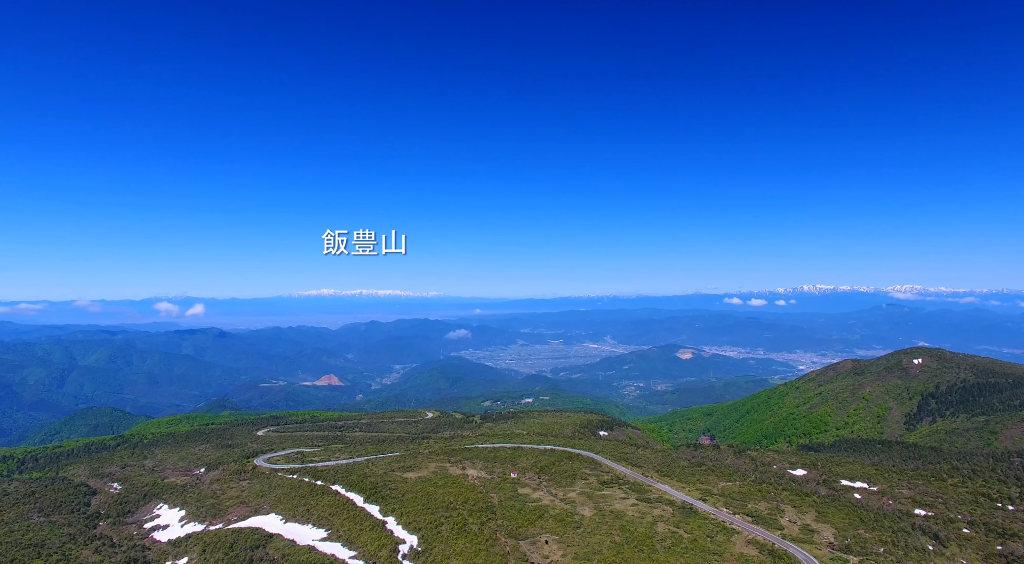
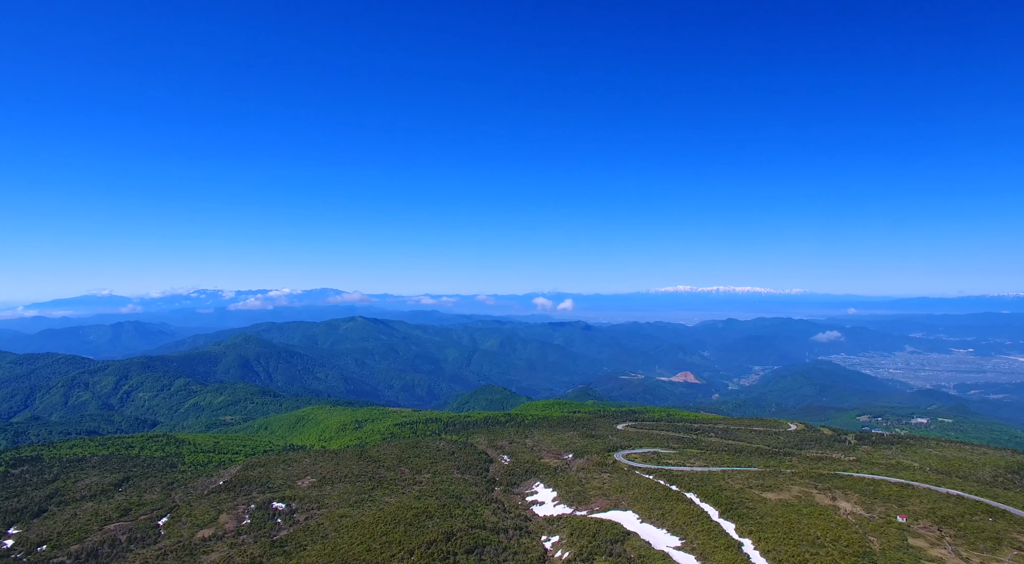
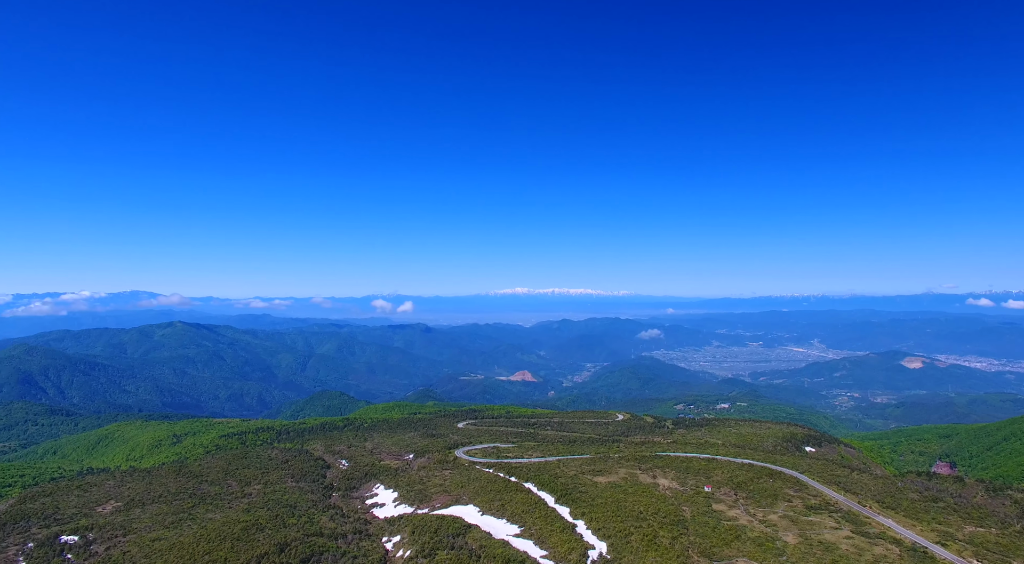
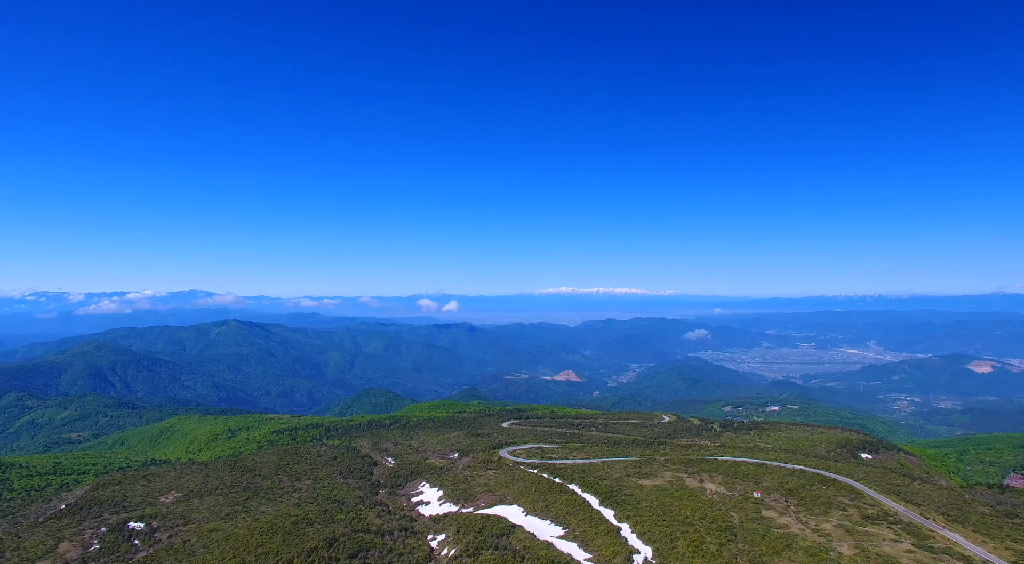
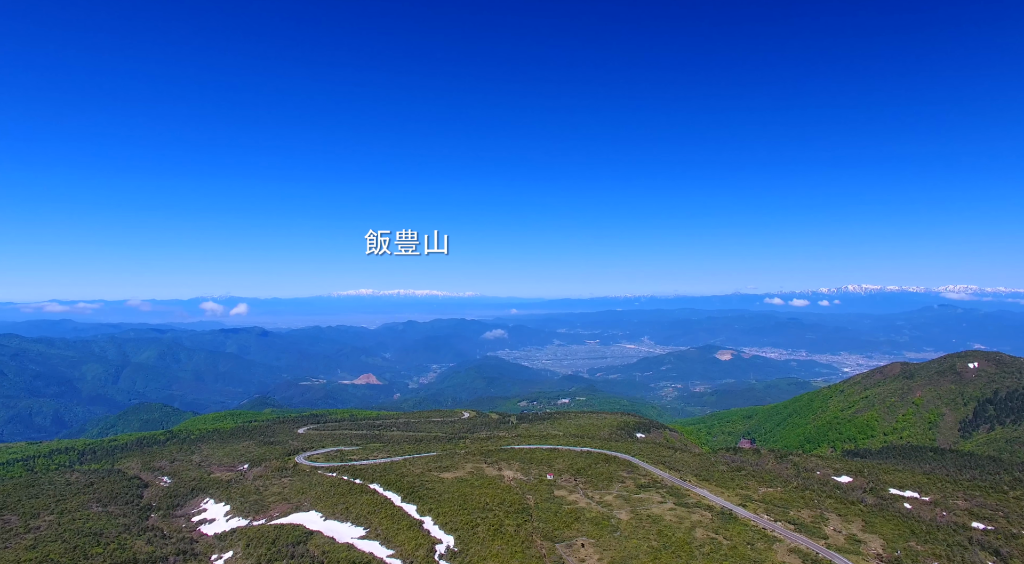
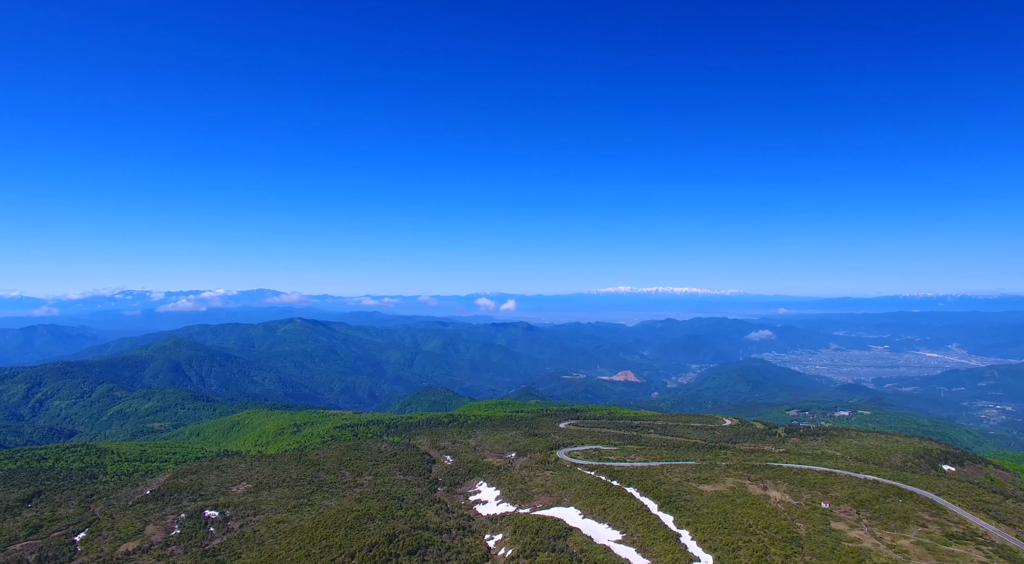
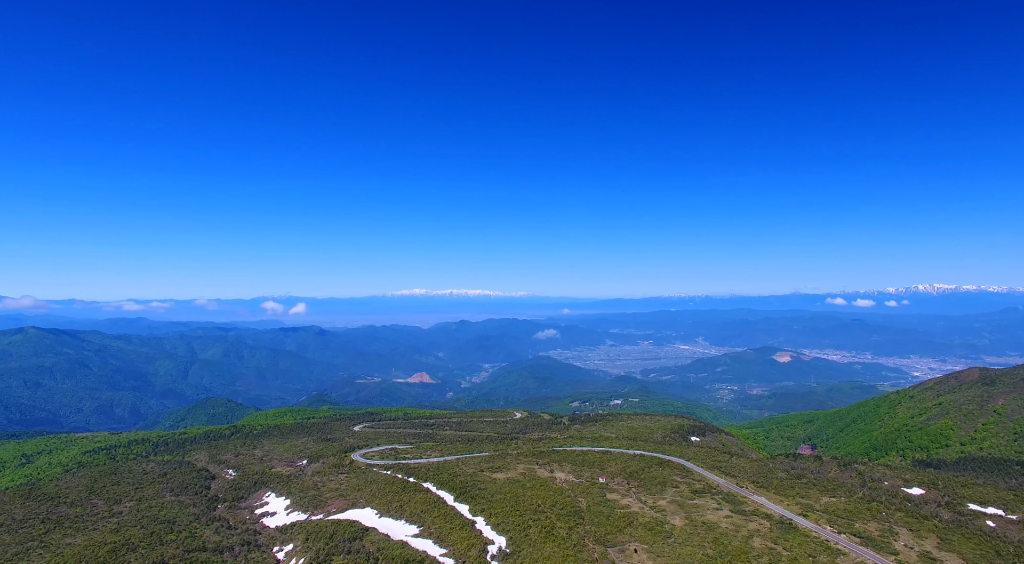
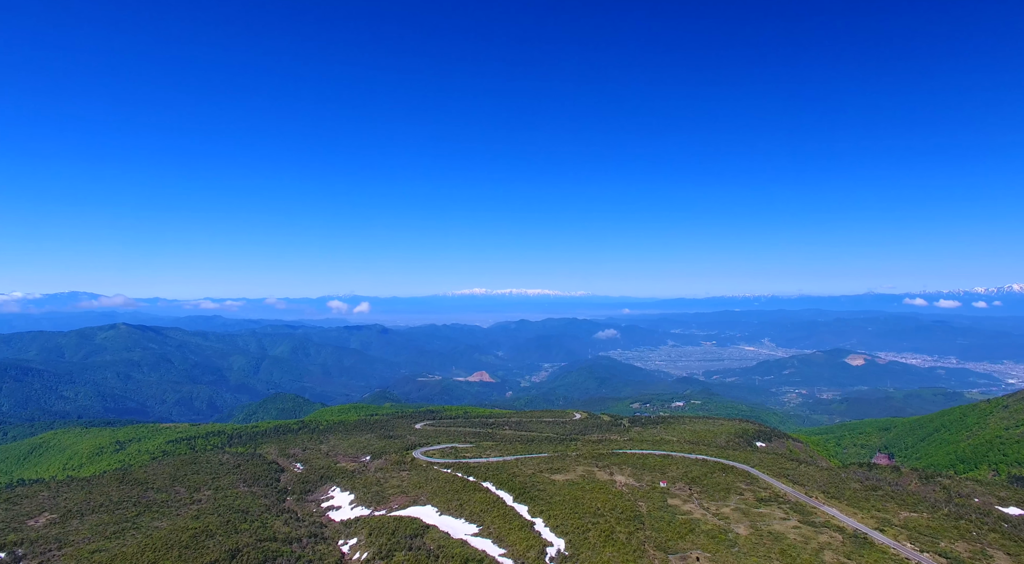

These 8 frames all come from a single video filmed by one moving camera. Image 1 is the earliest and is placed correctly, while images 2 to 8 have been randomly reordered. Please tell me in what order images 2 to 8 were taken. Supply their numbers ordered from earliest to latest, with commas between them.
5, 7, 8, 3, 4, 6, 2
